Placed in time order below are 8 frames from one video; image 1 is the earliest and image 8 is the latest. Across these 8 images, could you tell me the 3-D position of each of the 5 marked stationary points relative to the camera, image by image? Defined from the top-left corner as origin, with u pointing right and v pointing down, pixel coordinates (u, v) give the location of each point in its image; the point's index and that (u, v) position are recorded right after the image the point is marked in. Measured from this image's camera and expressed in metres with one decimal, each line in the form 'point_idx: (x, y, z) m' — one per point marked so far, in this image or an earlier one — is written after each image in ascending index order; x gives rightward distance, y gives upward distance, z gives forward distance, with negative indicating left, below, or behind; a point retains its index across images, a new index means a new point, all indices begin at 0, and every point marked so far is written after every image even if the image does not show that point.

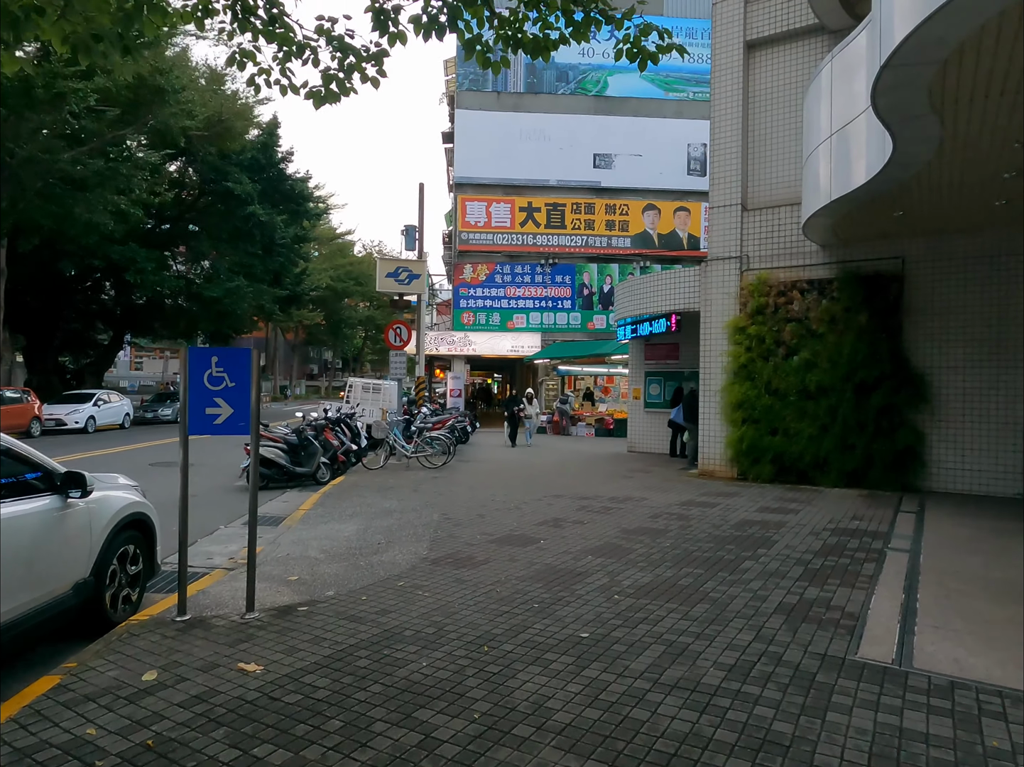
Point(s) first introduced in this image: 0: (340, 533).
0: (-2.1, -1.9, +8.3) m
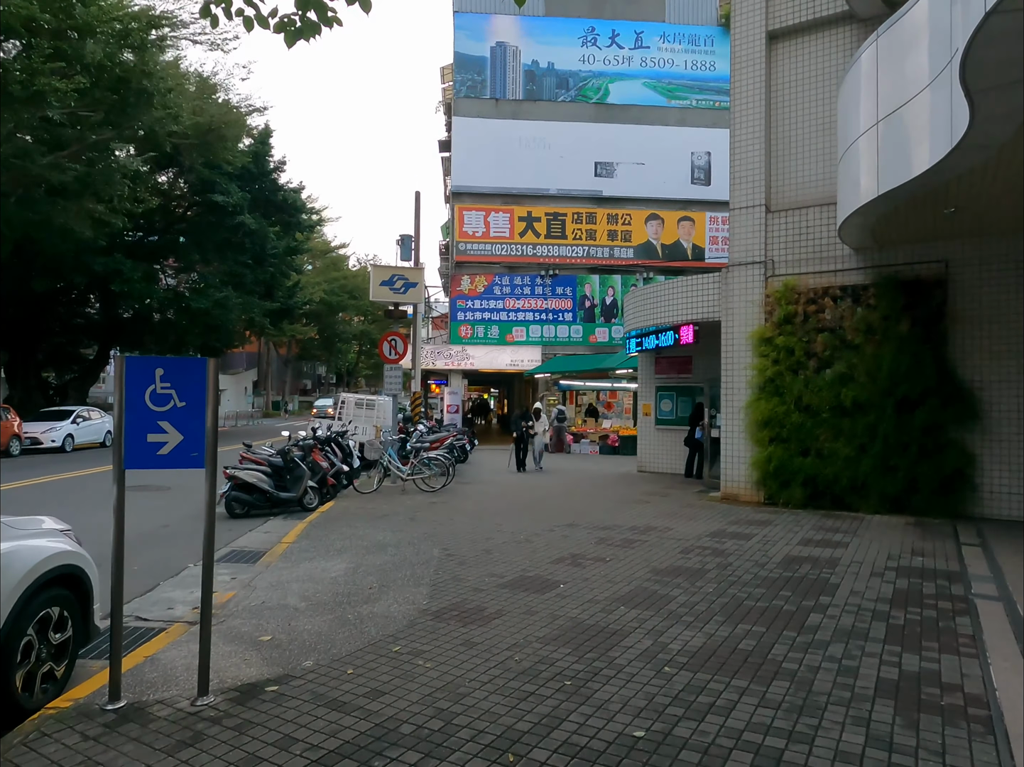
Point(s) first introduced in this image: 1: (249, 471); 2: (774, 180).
0: (-2.0, -2.1, +7.2) m
1: (-4.3, -1.4, +10.9) m
2: (+4.6, +3.5, +11.6) m
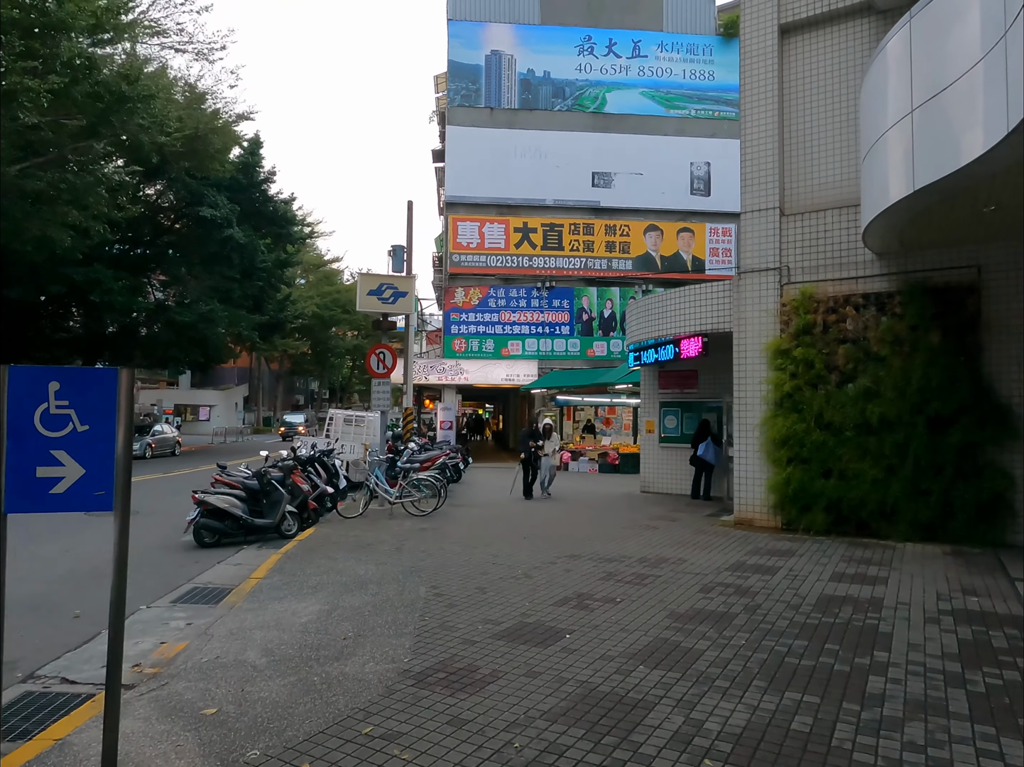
0: (-2.0, -2.2, +6.3) m
1: (-4.4, -1.7, +10.0) m
2: (+4.5, +3.3, +10.8) m
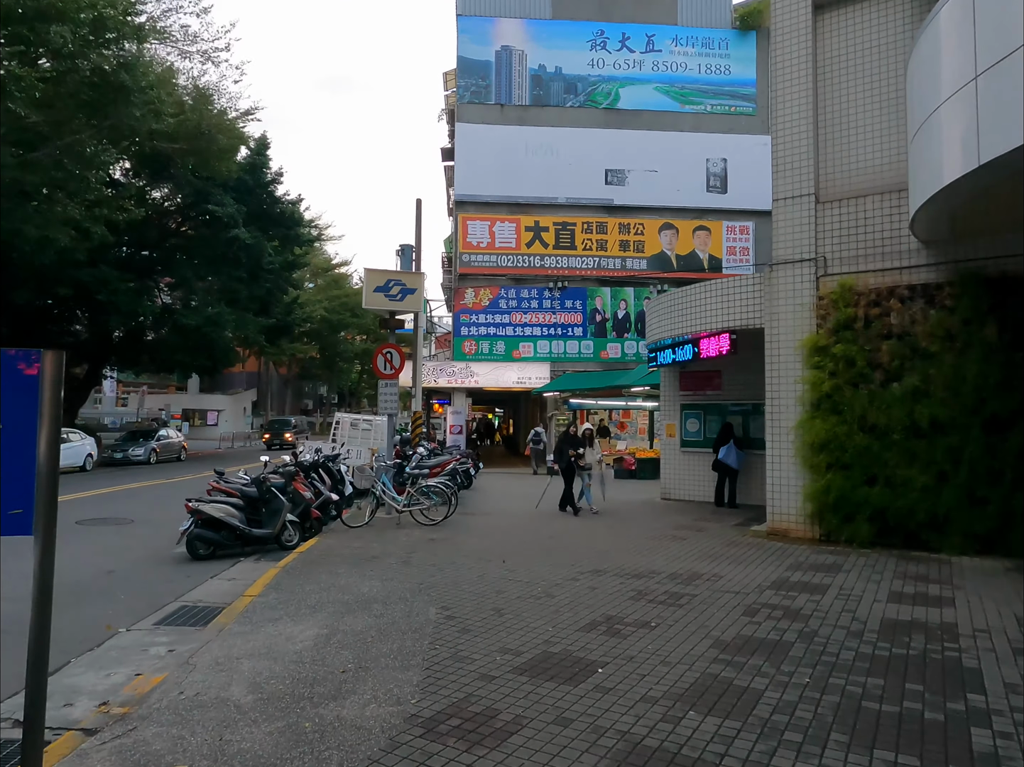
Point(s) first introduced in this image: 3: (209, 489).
0: (-1.8, -2.2, +5.6) m
1: (-4.1, -1.7, +9.3) m
2: (+4.7, +3.3, +10.1) m
3: (-4.6, -1.6, +10.1) m
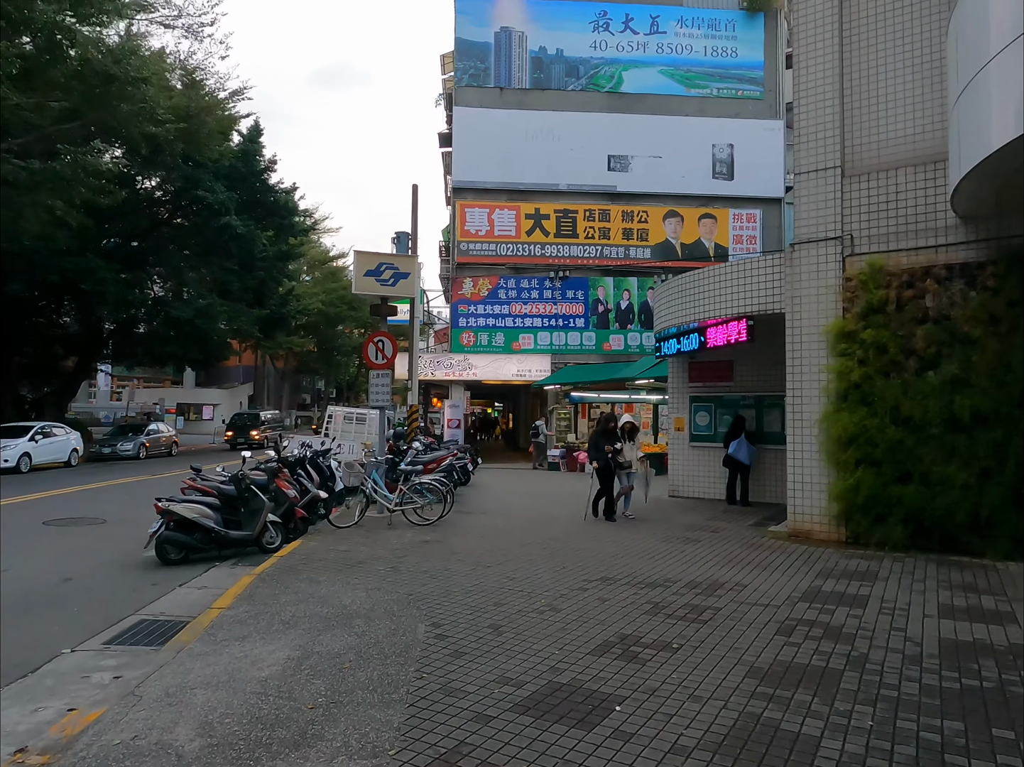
0: (-1.8, -2.1, +4.8) m
1: (-4.1, -1.5, +8.5) m
2: (+4.7, +3.4, +9.3) m
3: (-4.6, -1.4, +9.3) m
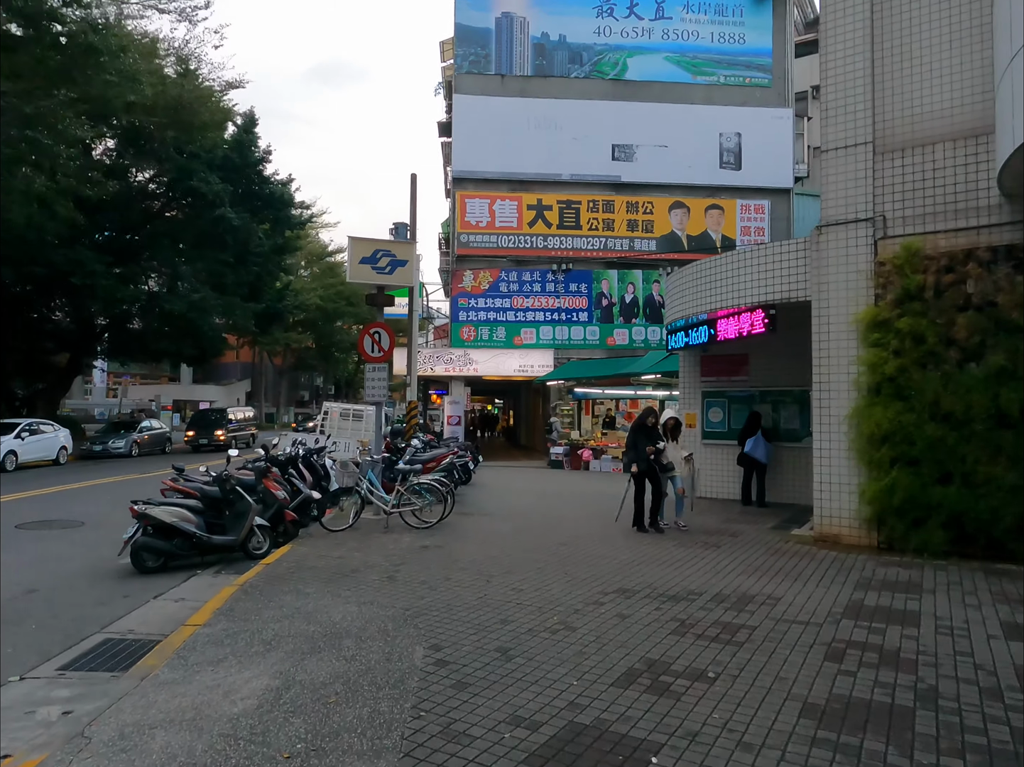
0: (-1.8, -2.0, +4.2) m
1: (-4.1, -1.5, +7.9) m
2: (+4.8, +3.5, +8.6) m
3: (-4.5, -1.3, +8.7) m
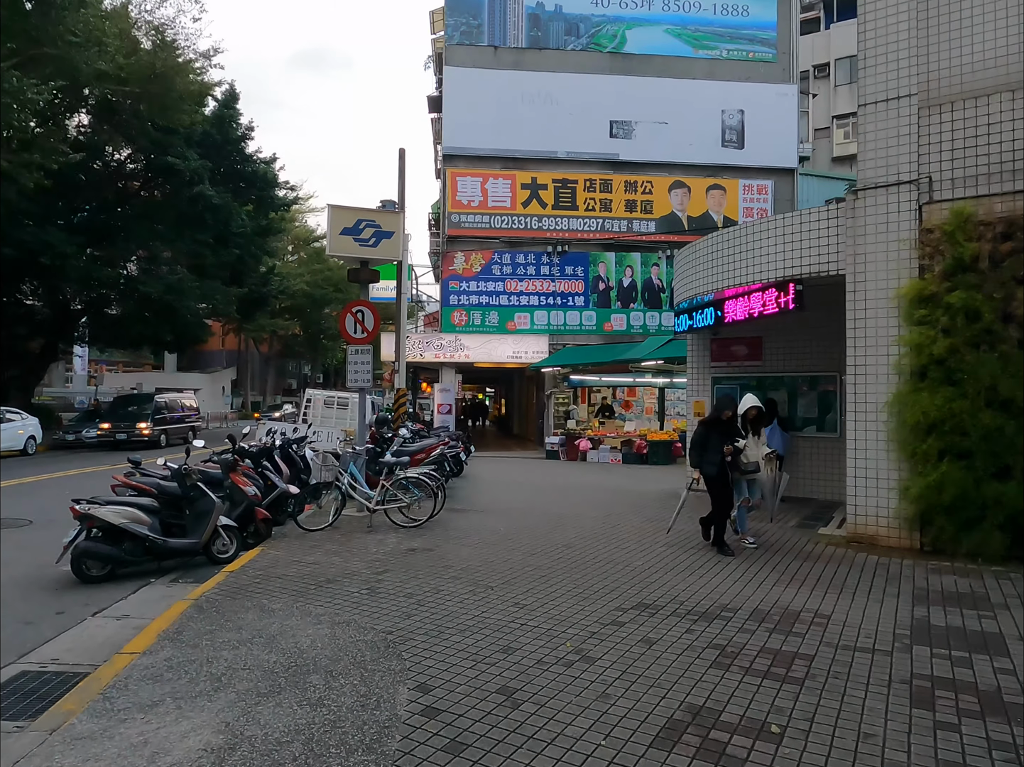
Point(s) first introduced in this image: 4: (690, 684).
0: (-1.7, -1.9, +3.2) m
1: (-4.1, -1.3, +6.9) m
2: (+4.8, +3.7, +7.6) m
3: (-4.5, -1.1, +7.6) m
4: (+1.1, -1.8, +3.9) m
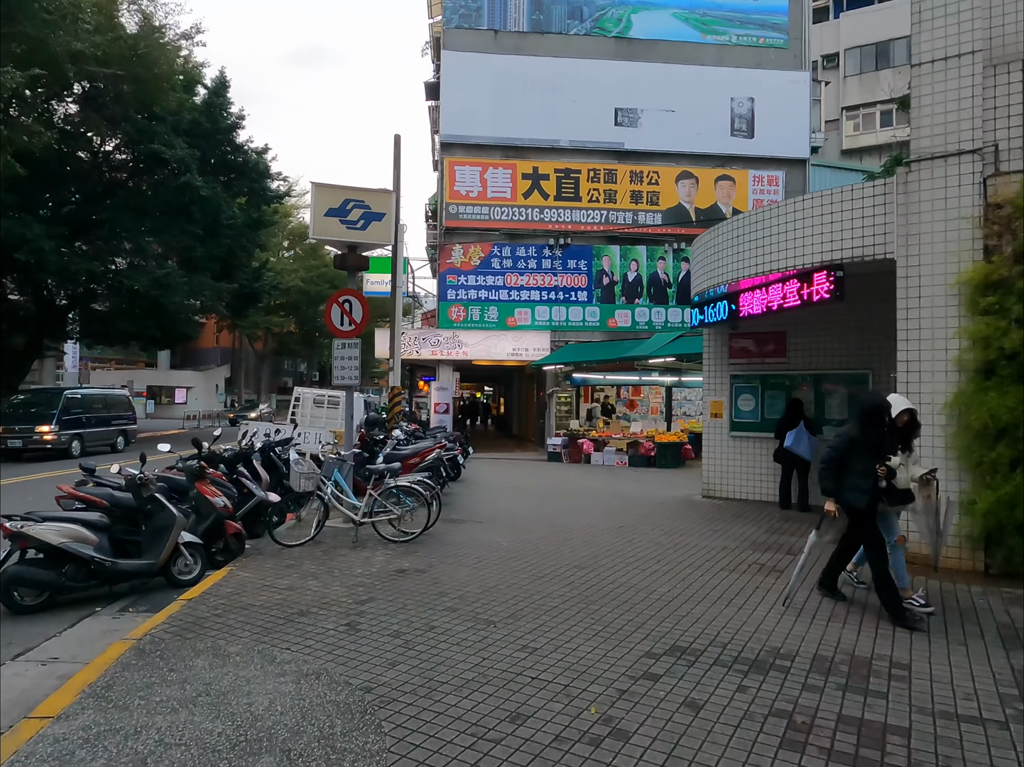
0: (-1.7, -1.9, +2.2) m
1: (-4.0, -1.2, +5.9) m
2: (+4.9, +3.7, +6.7) m
3: (-4.5, -1.1, +6.7) m
4: (+1.1, -1.8, +3.0) m
